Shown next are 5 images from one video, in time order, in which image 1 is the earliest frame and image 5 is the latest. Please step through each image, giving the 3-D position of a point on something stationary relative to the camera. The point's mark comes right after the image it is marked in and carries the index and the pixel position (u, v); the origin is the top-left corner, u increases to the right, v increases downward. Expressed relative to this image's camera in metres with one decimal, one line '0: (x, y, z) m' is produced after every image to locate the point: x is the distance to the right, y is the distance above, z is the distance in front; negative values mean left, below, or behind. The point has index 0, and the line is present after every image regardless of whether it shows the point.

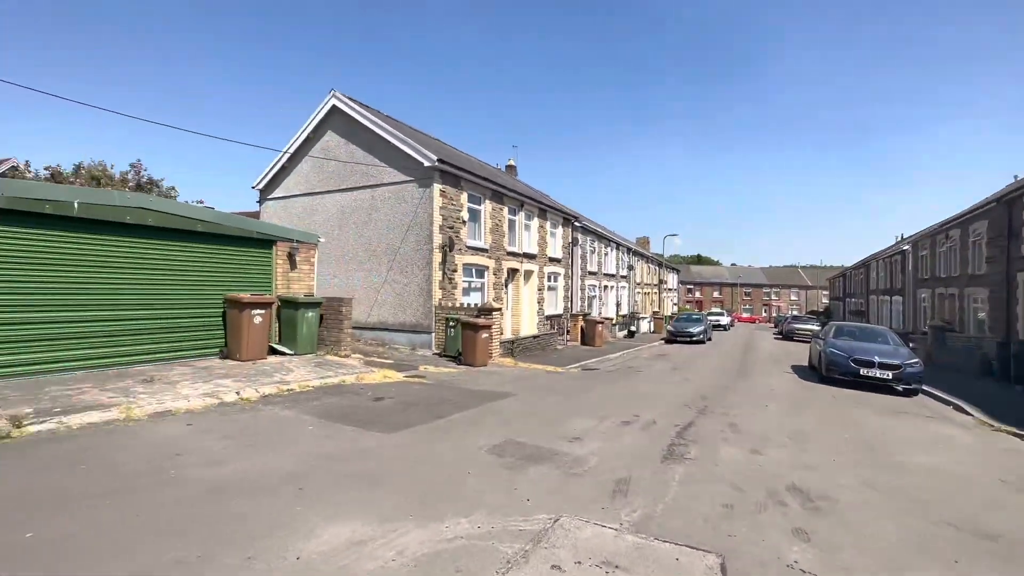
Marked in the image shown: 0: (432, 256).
0: (-2.5, +1.0, +14.6) m
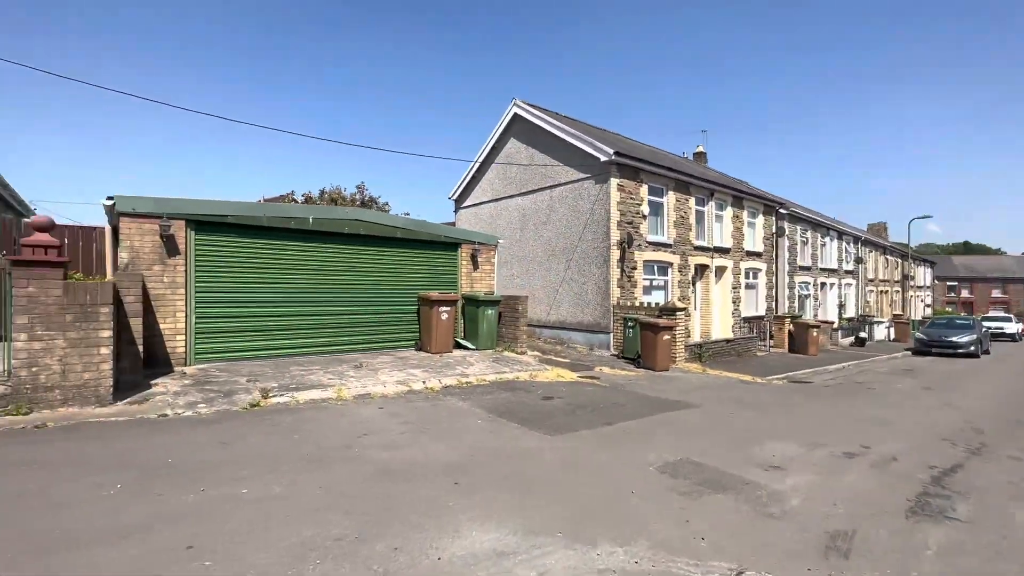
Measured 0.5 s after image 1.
0: (+2.9, +1.0, +14.1) m
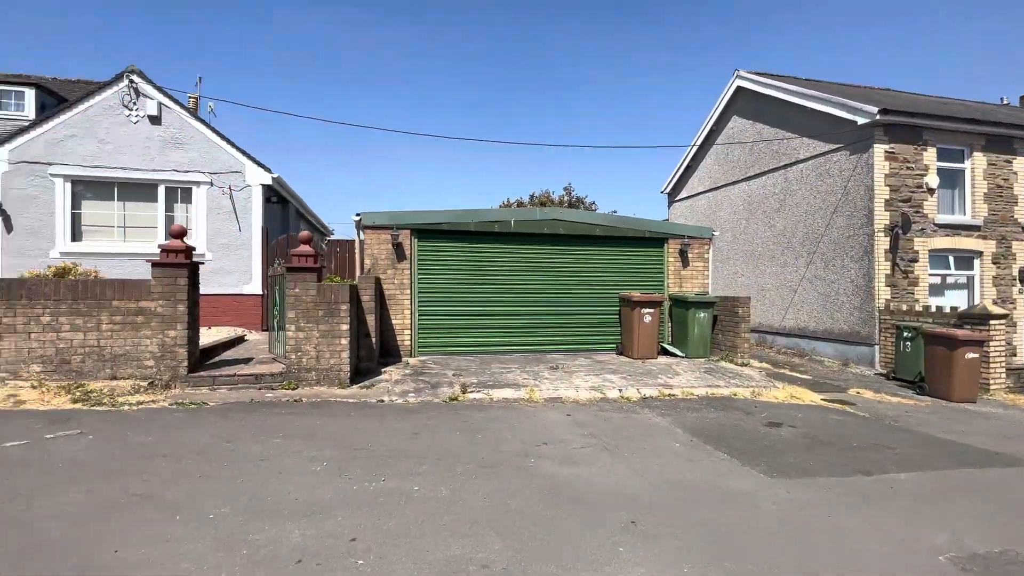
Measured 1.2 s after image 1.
0: (+8.3, +1.1, +10.8) m
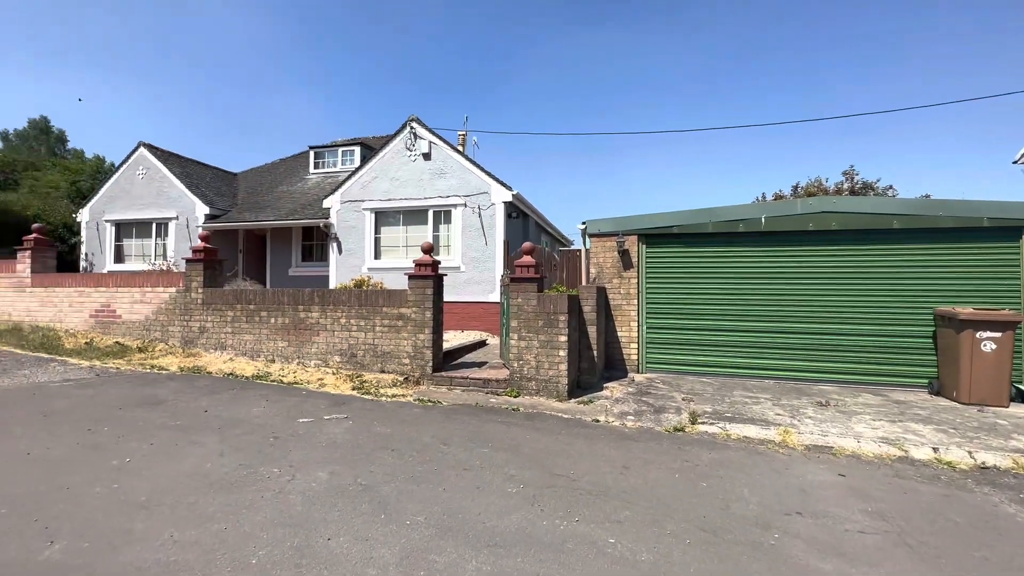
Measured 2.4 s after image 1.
0: (+12.1, +0.9, +4.9) m
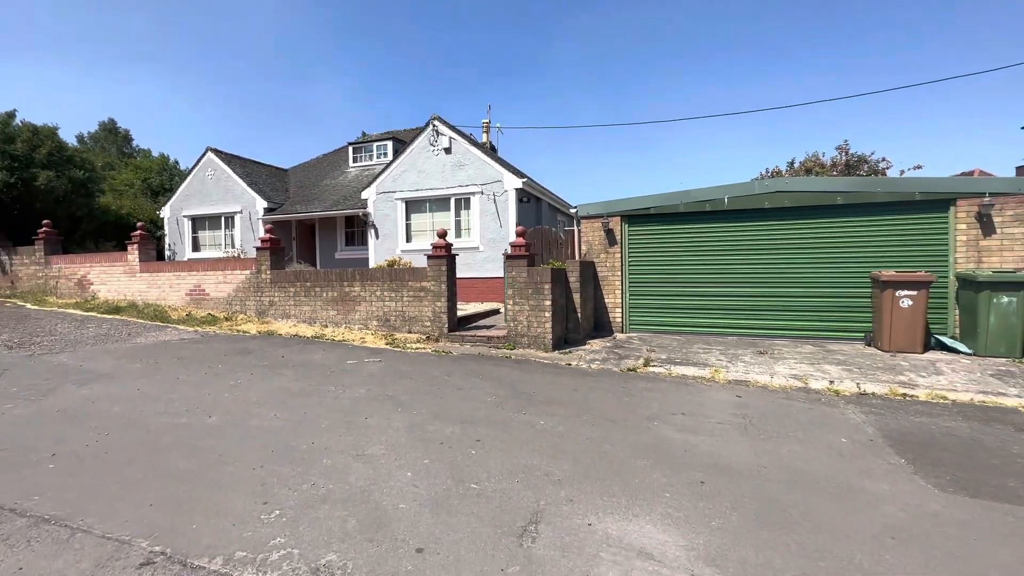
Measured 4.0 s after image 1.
0: (+11.8, +1.5, +5.6) m
